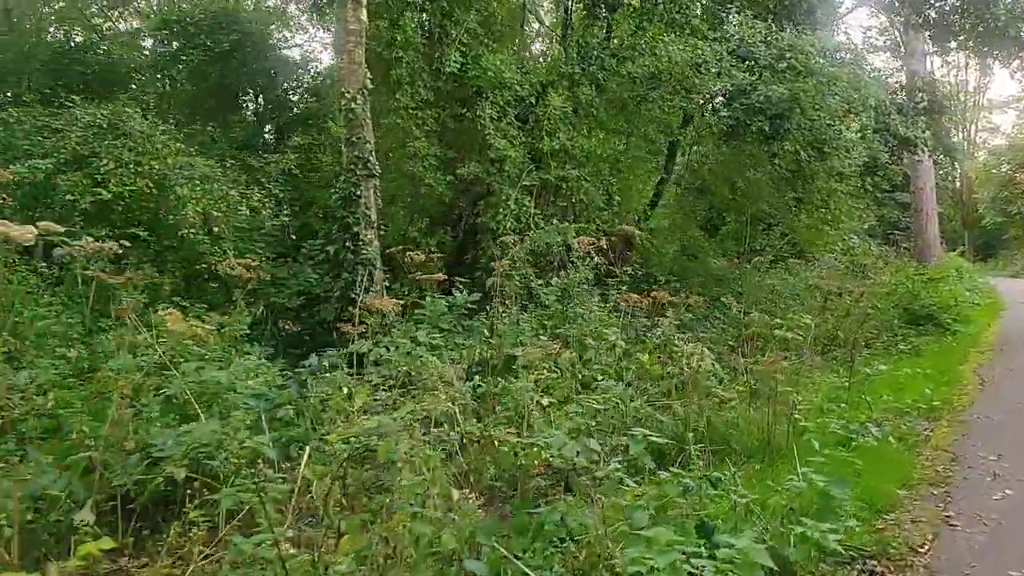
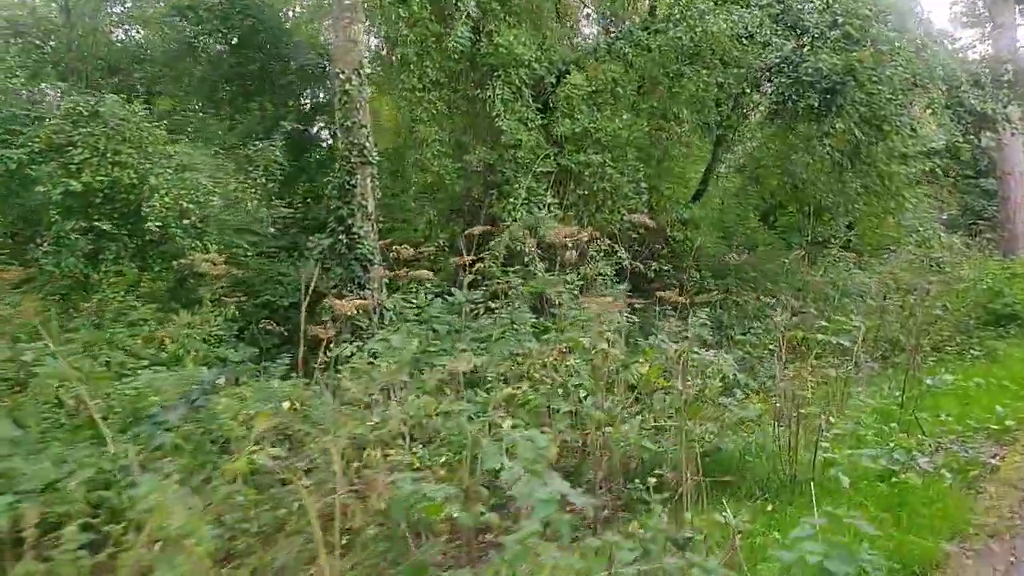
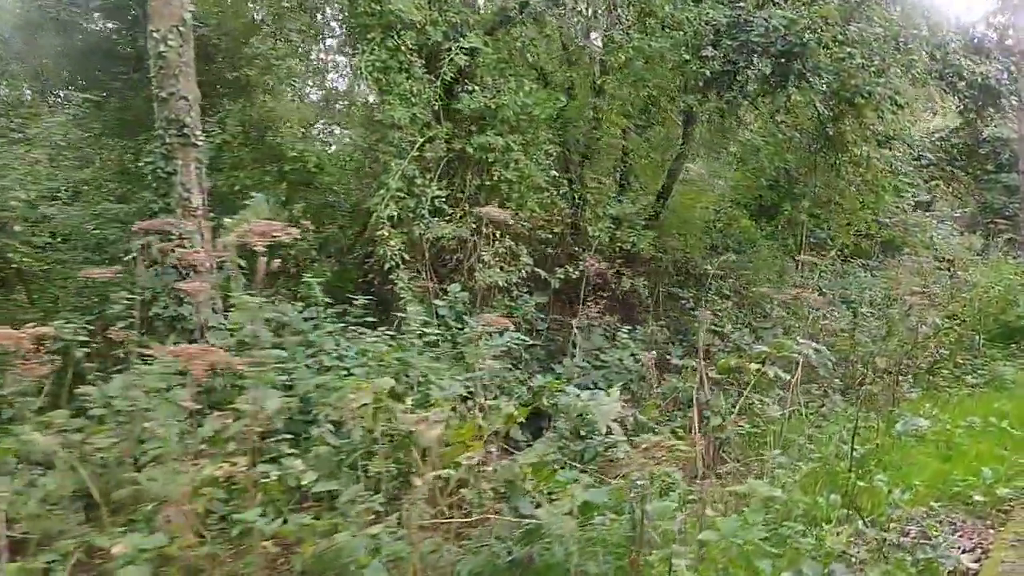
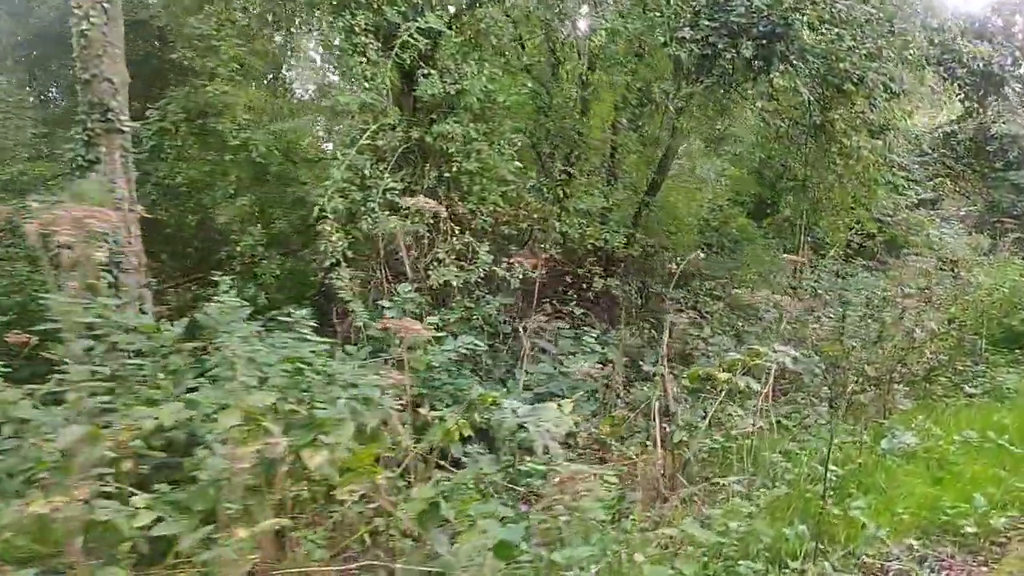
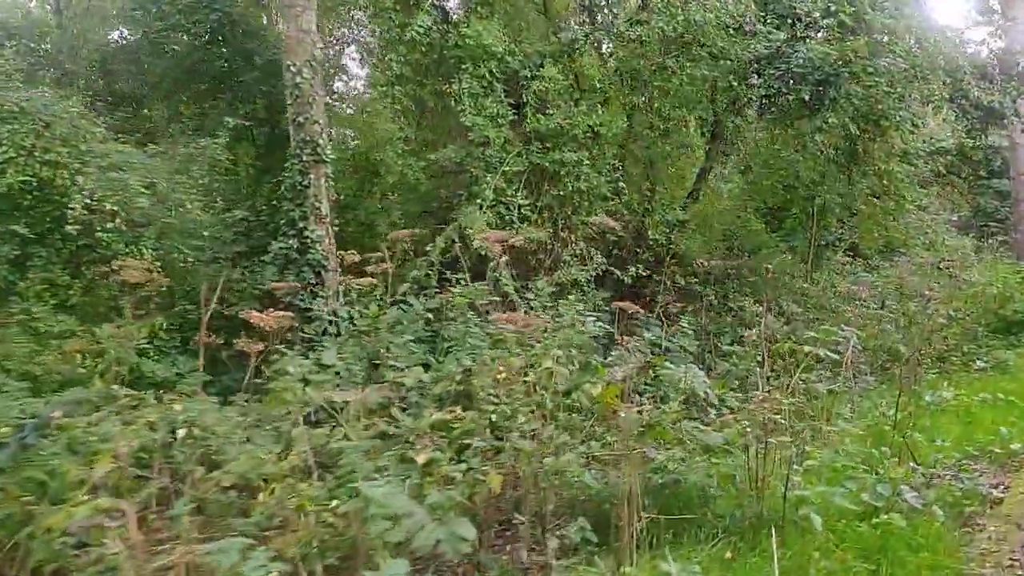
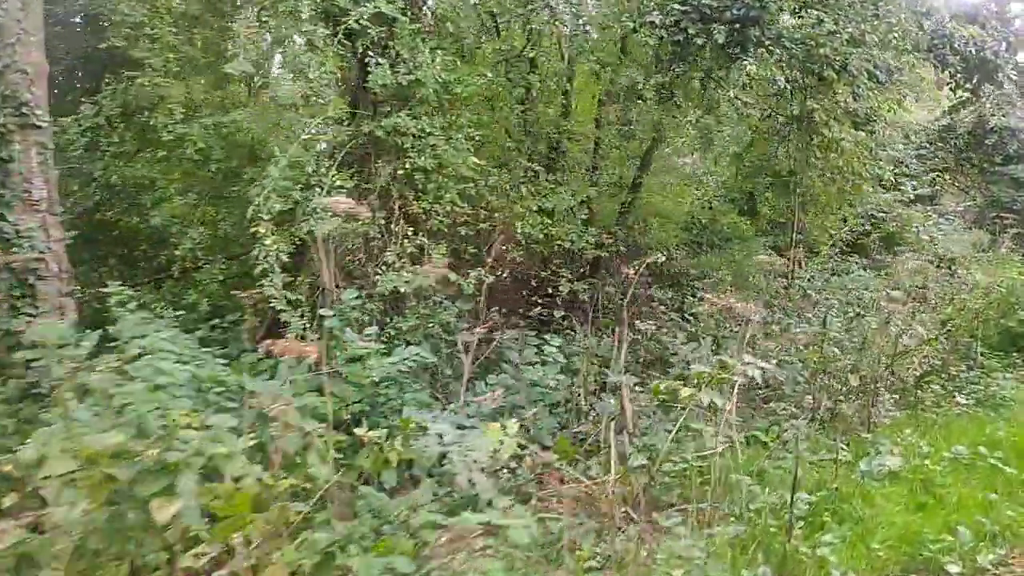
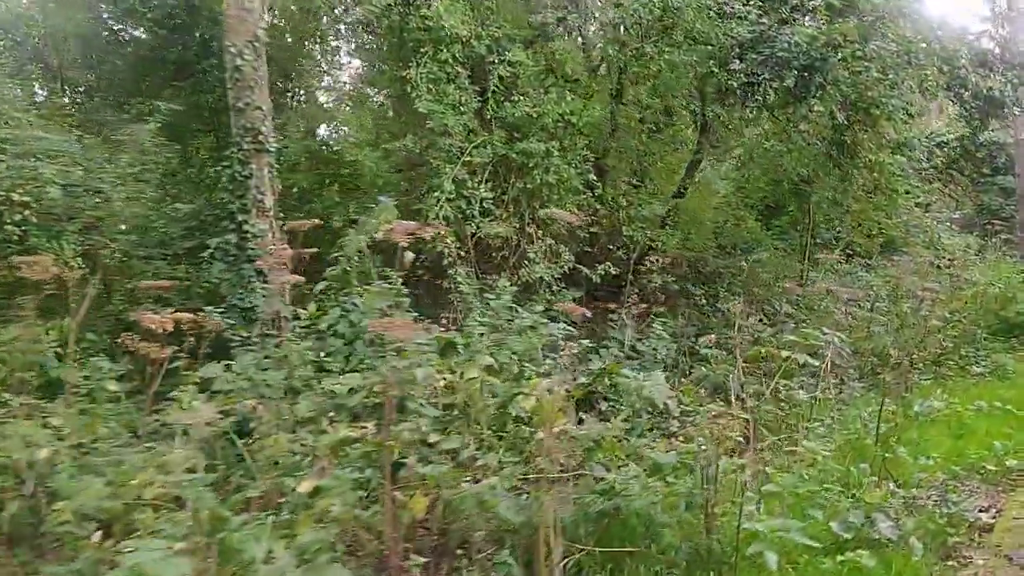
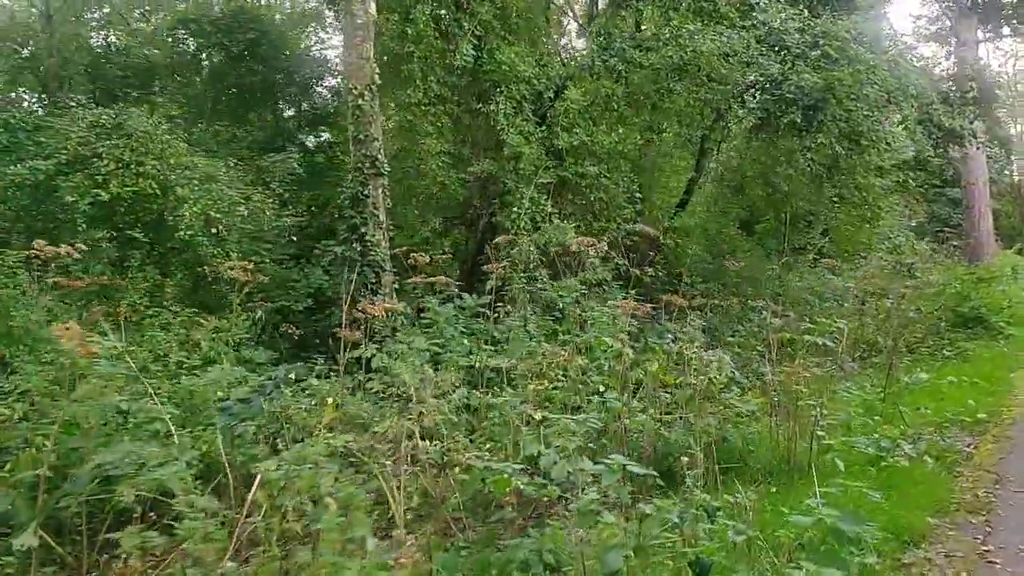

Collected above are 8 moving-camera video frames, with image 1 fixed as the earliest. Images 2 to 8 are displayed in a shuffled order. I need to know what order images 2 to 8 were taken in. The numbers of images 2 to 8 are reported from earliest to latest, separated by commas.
8, 2, 5, 7, 3, 4, 6
